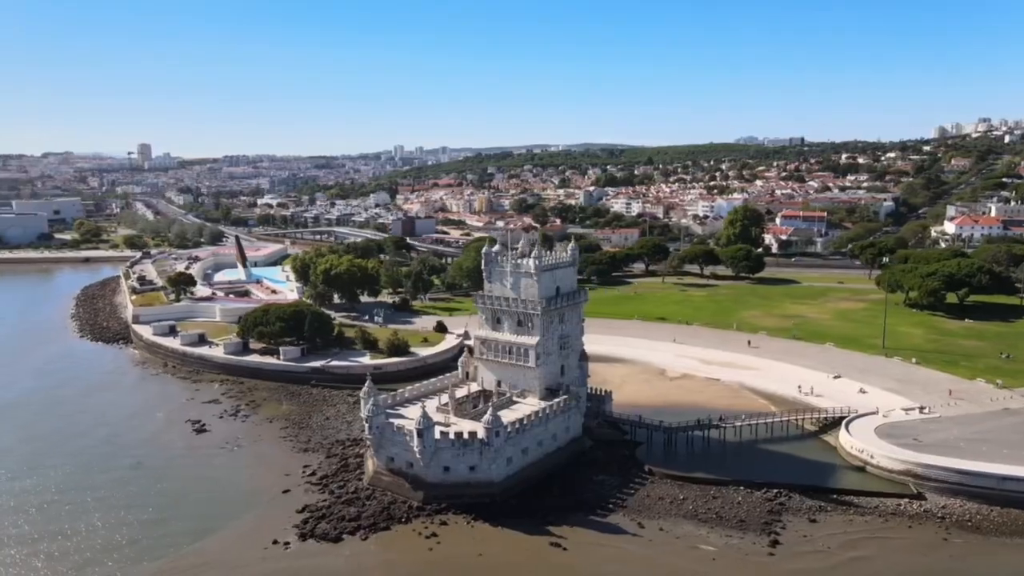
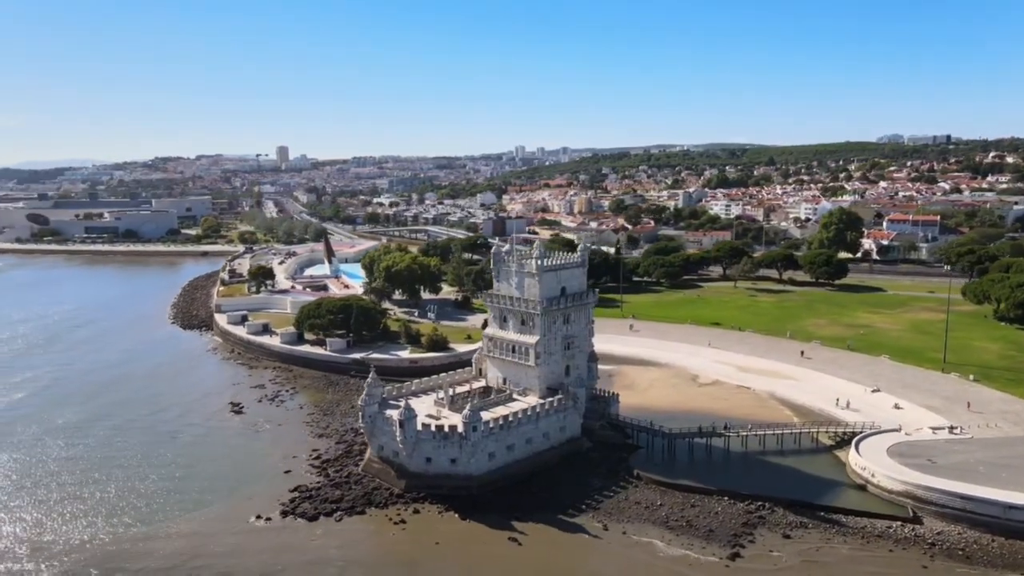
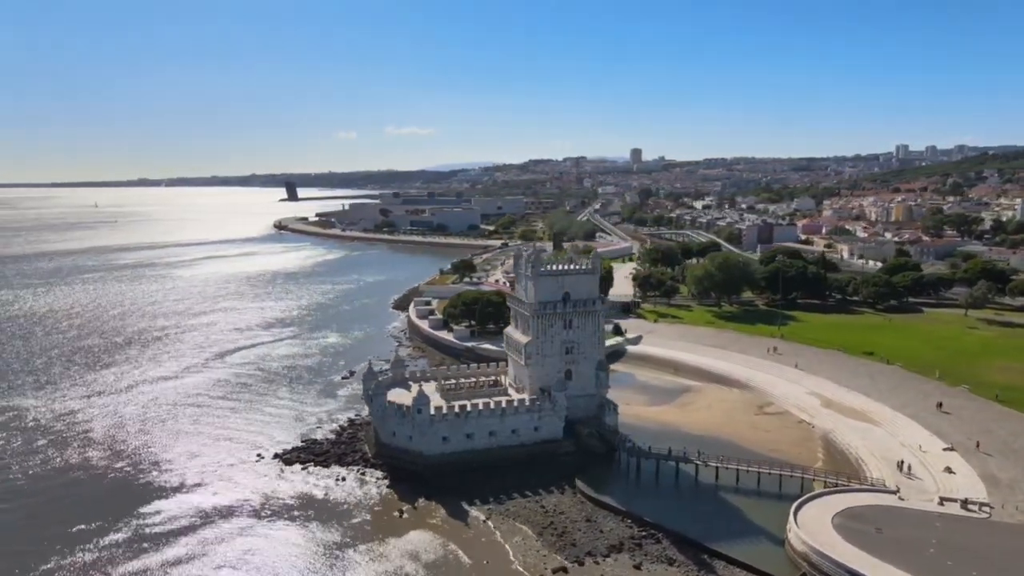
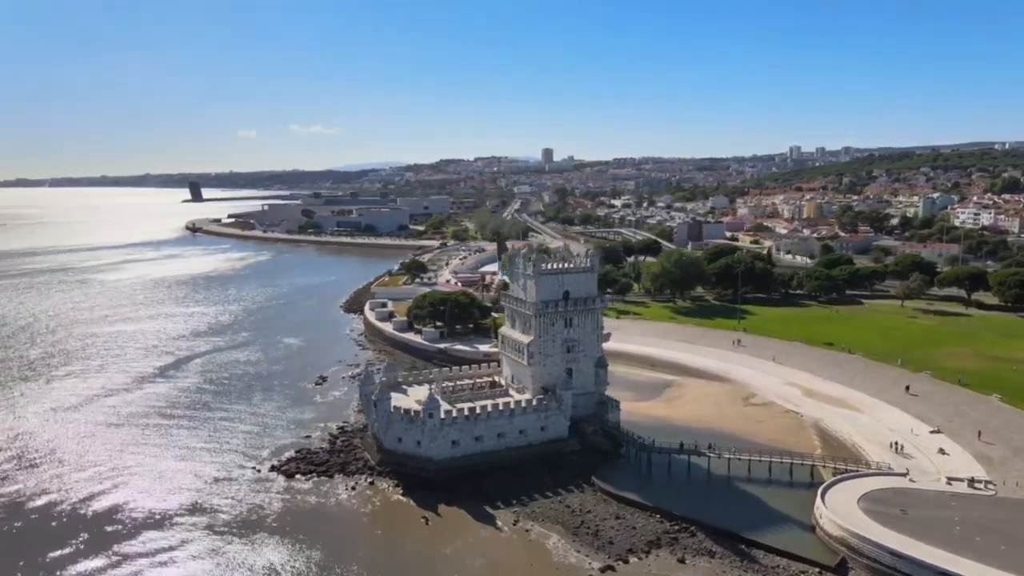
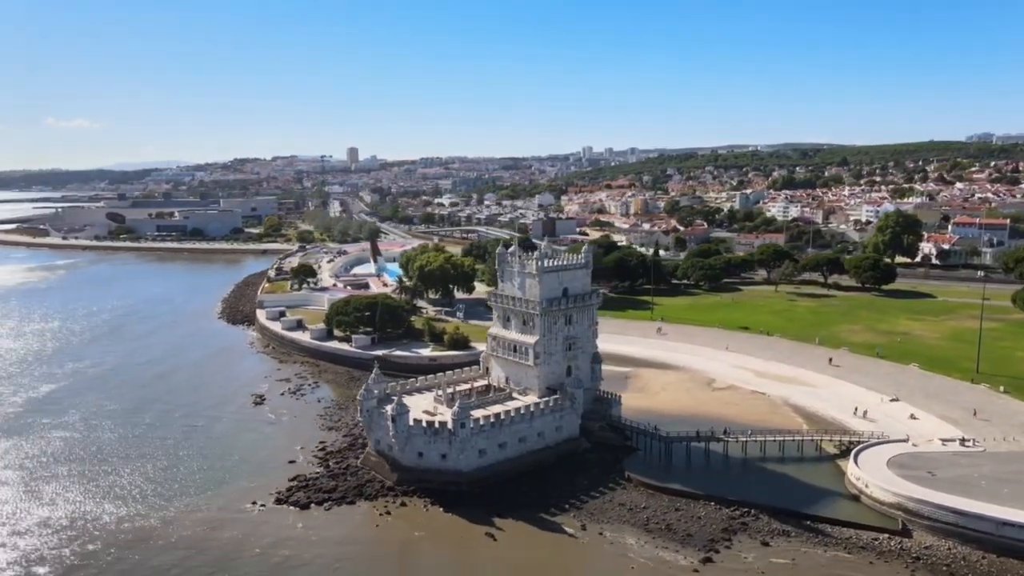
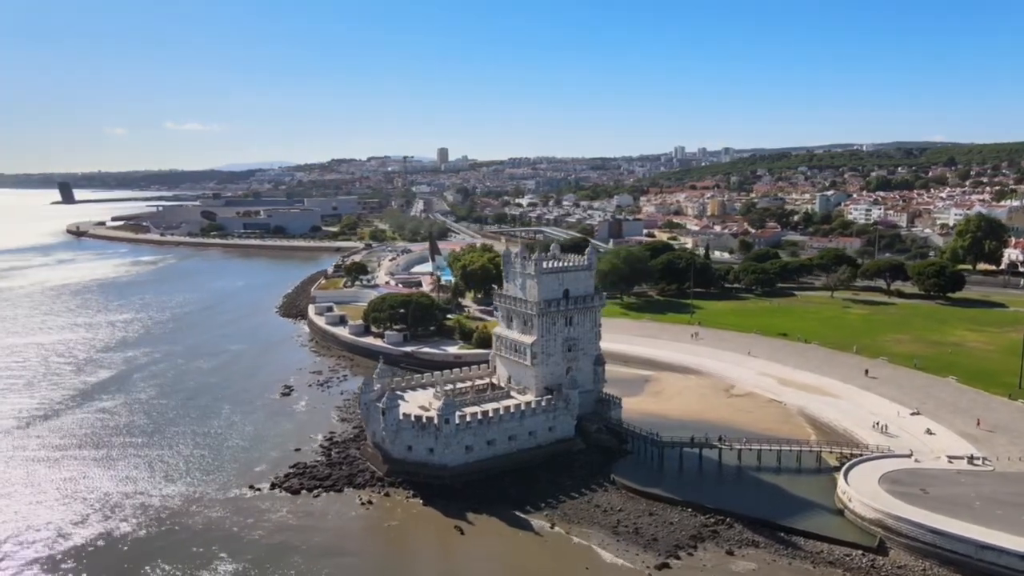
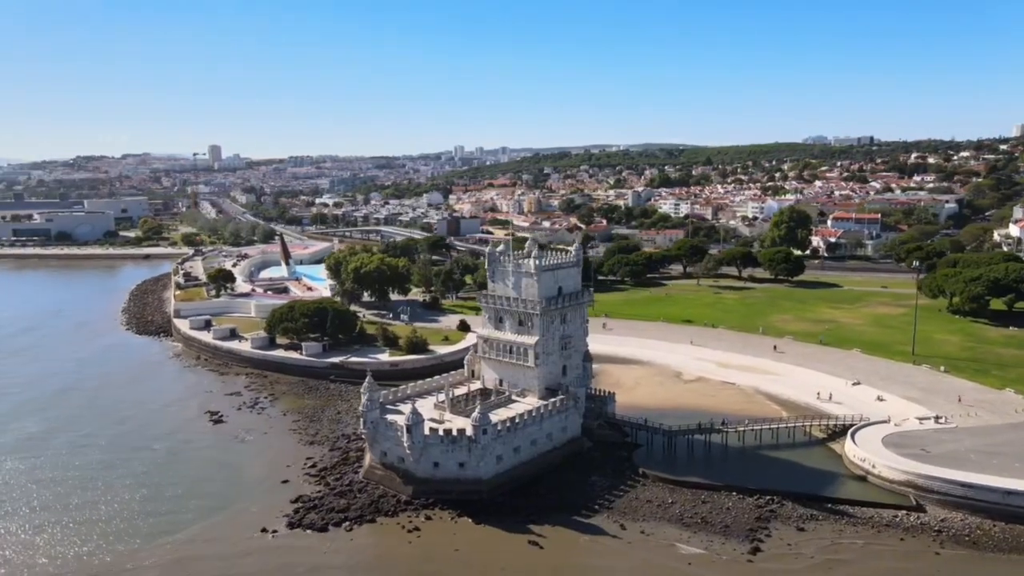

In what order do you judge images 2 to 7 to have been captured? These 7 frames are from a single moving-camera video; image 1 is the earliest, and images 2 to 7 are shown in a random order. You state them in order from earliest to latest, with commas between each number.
7, 2, 5, 6, 4, 3
